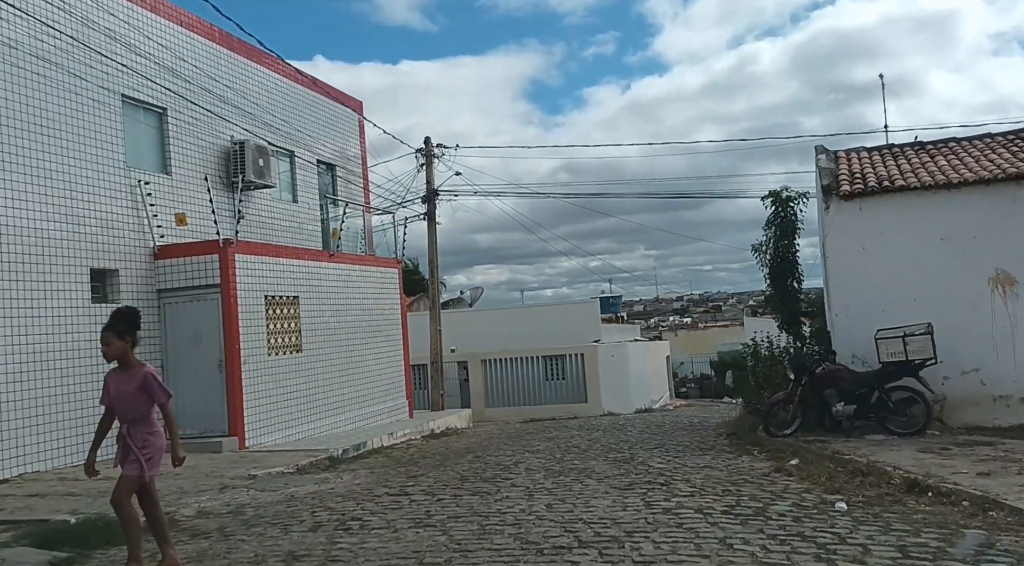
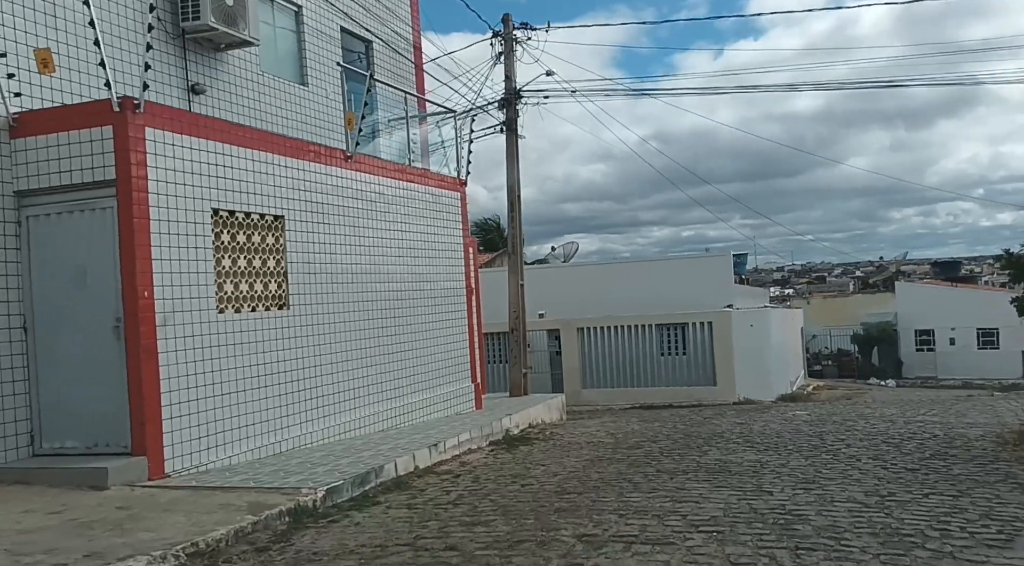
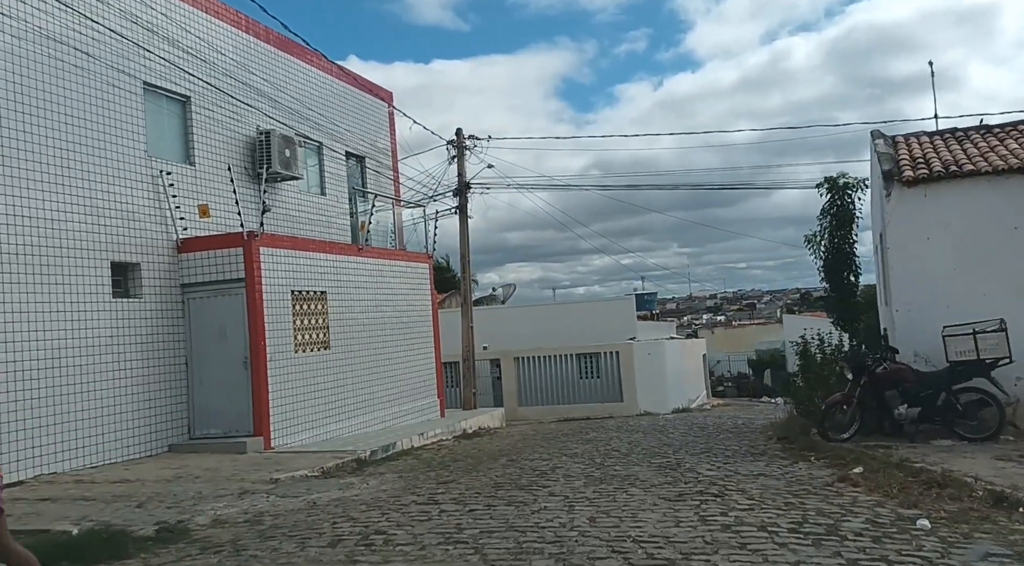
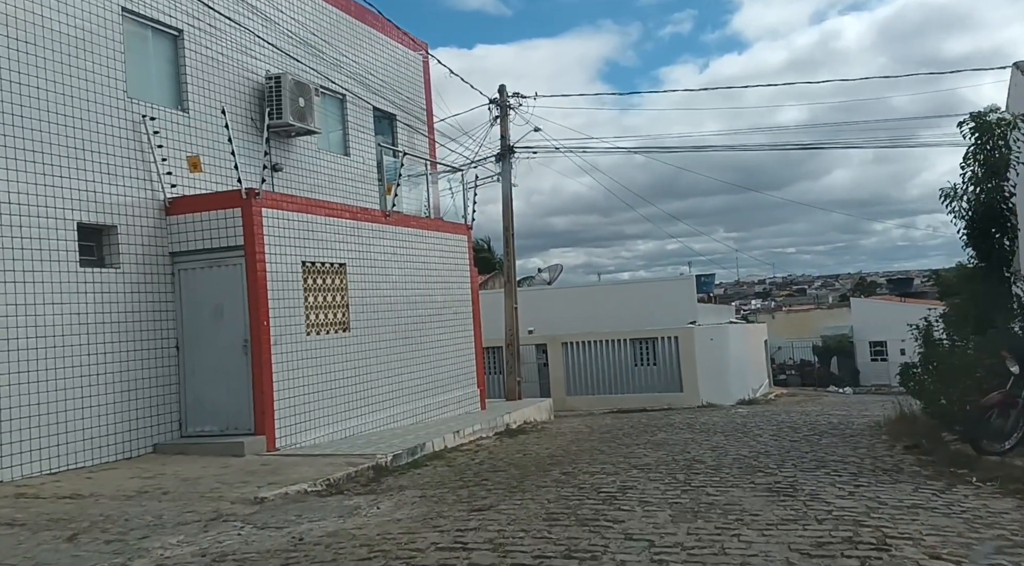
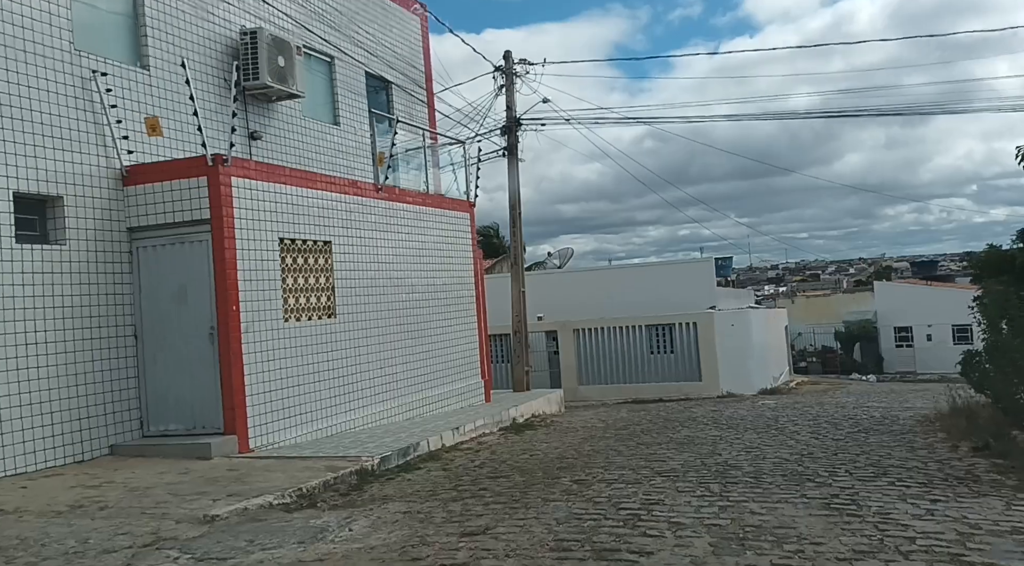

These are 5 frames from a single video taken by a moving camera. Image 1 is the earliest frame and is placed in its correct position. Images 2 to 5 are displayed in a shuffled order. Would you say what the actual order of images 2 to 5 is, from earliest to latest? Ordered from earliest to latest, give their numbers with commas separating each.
3, 4, 5, 2
